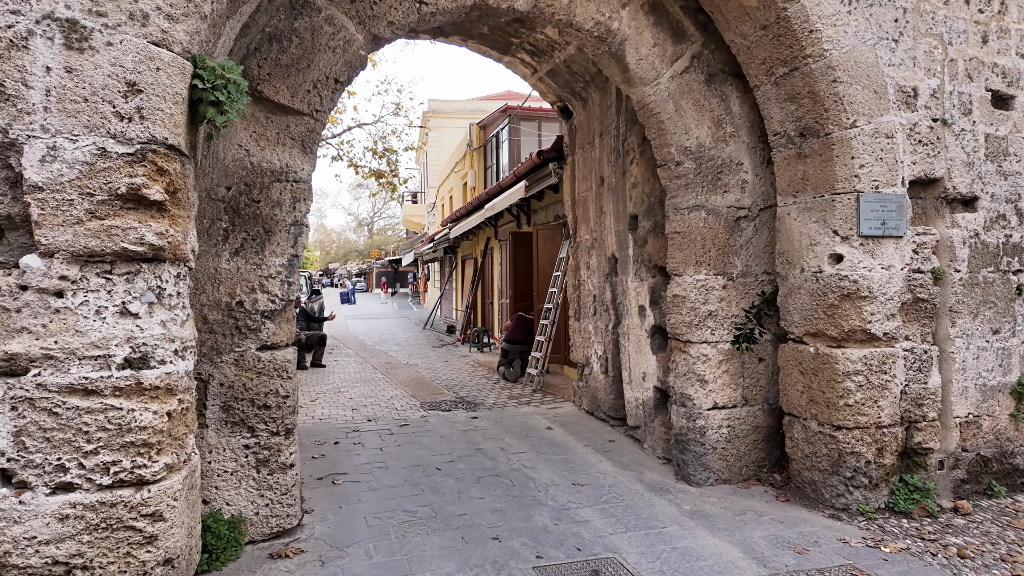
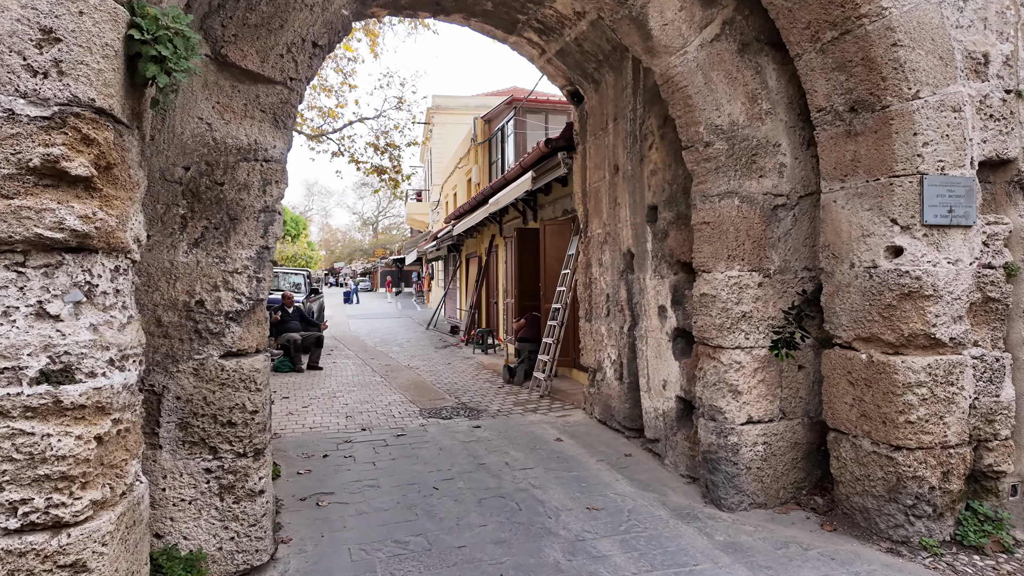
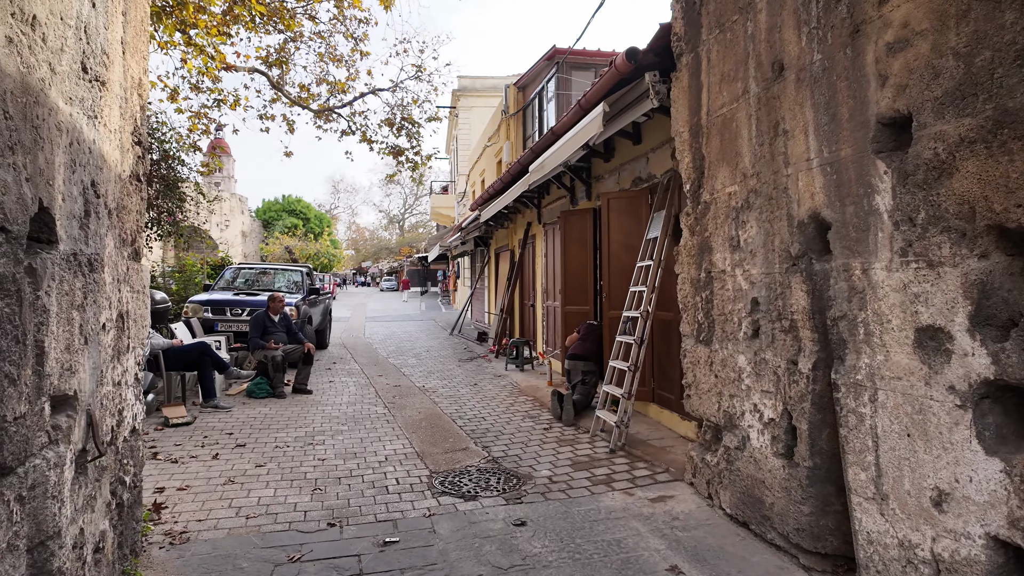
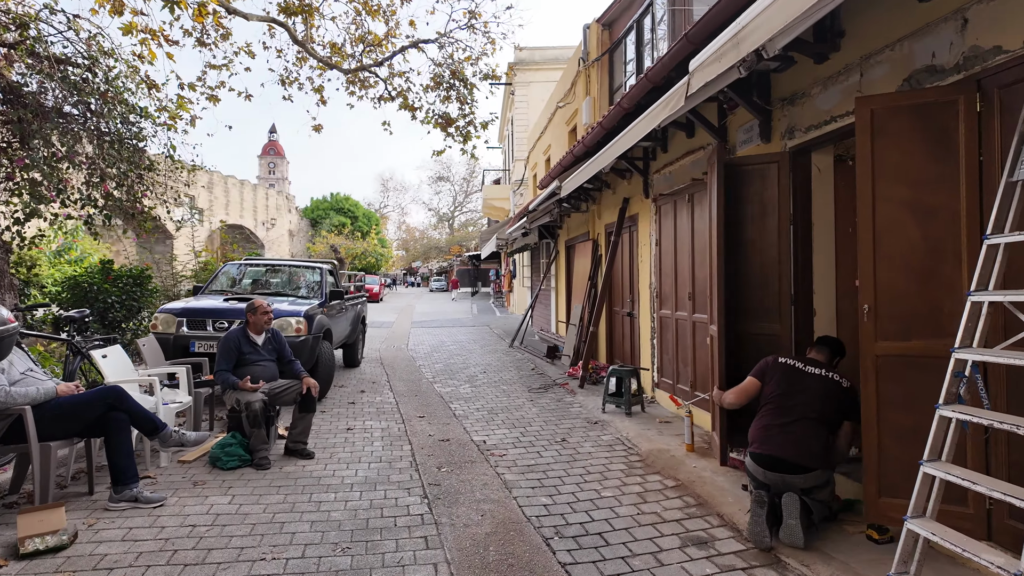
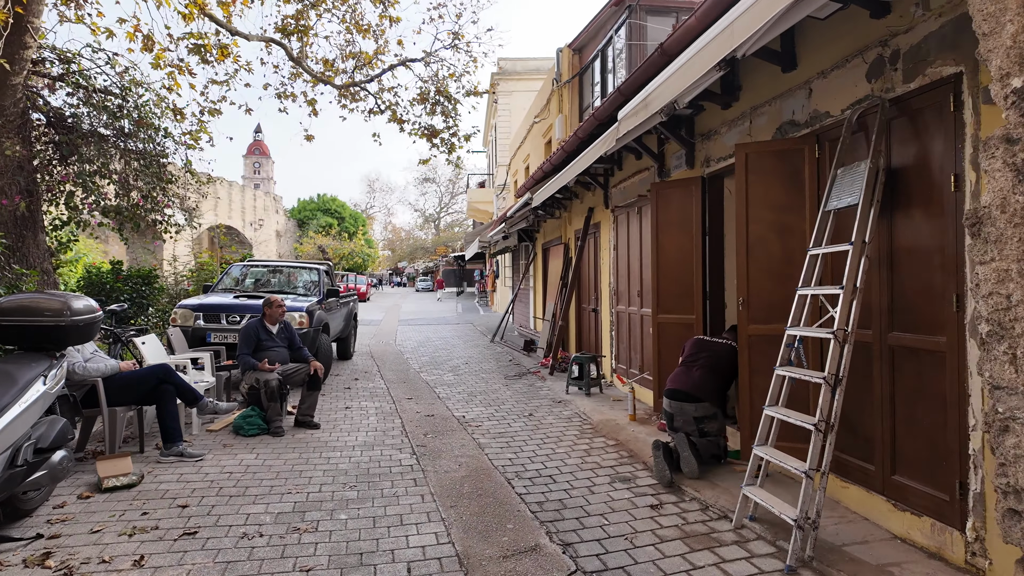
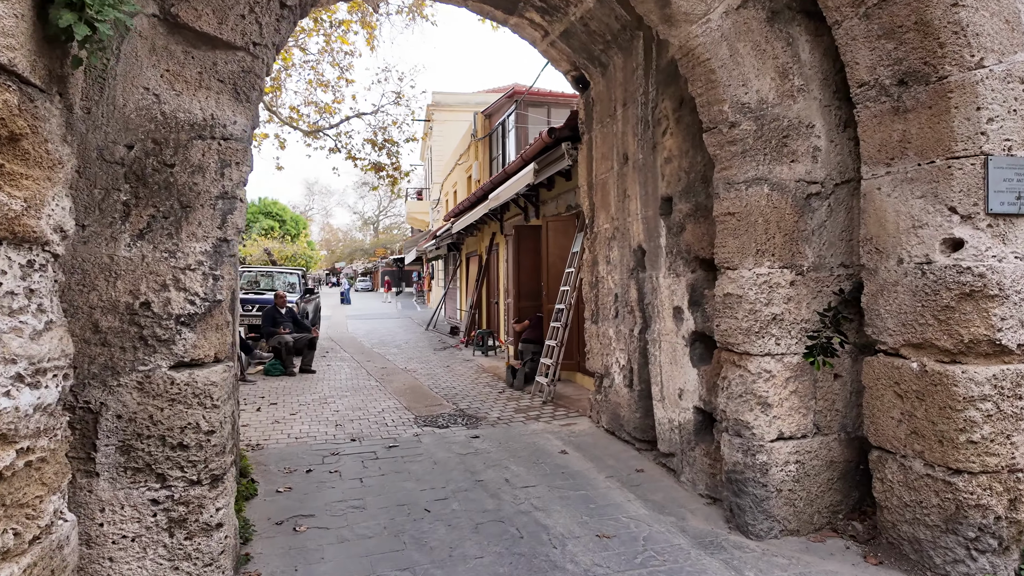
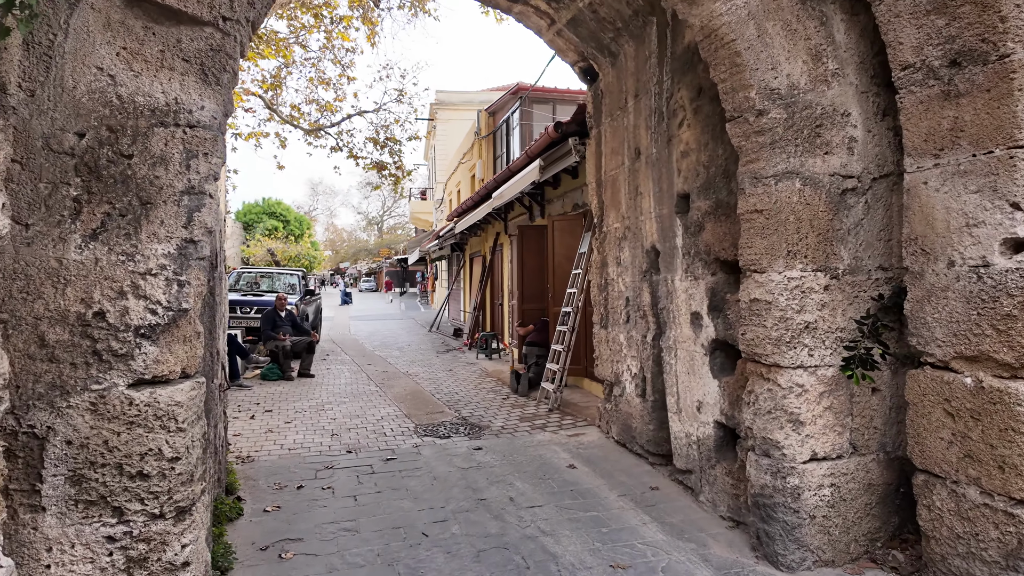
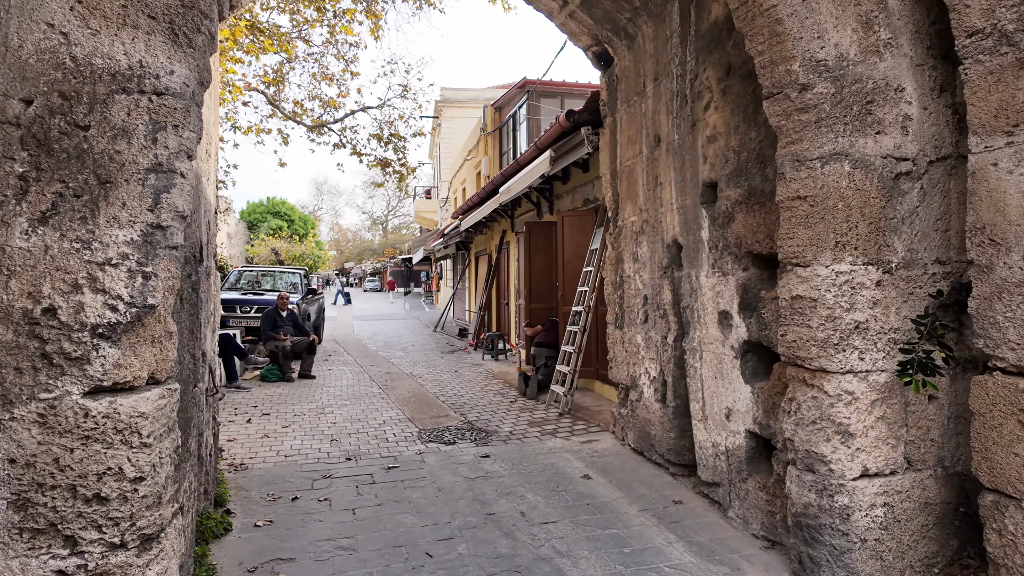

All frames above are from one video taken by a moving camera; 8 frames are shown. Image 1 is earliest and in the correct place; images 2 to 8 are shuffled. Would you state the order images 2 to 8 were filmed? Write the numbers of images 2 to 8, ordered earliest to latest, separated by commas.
2, 6, 7, 8, 3, 5, 4
